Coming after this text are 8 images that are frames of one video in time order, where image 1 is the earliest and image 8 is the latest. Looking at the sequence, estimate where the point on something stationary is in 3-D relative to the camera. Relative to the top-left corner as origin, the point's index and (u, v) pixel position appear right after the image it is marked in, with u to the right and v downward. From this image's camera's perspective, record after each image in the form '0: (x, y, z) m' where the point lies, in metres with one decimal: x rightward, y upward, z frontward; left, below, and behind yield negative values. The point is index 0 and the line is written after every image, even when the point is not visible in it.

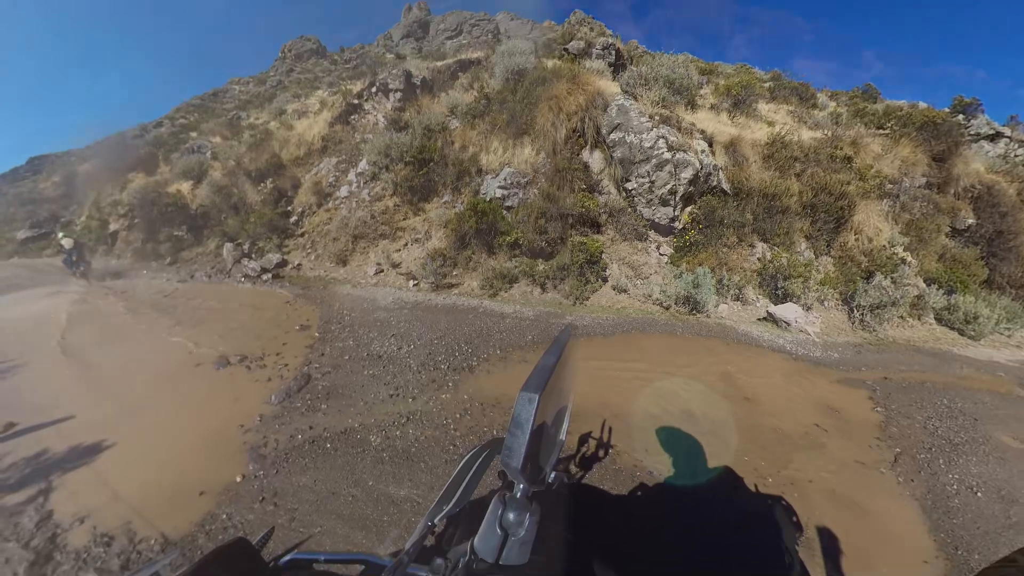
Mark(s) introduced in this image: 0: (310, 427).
0: (-1.9, -1.4, +4.2) m
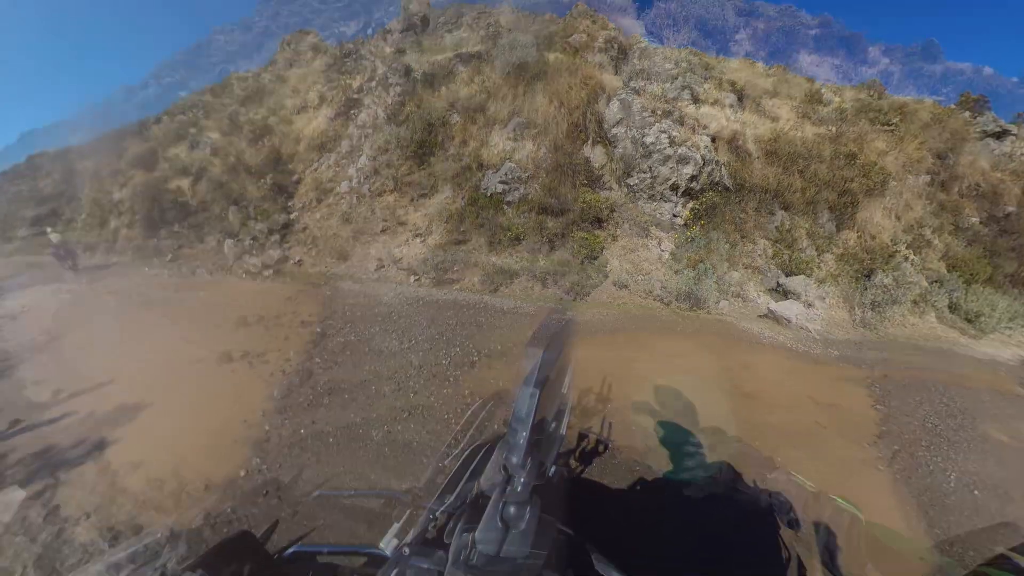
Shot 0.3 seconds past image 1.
0: (-1.8, -1.0, +4.5) m
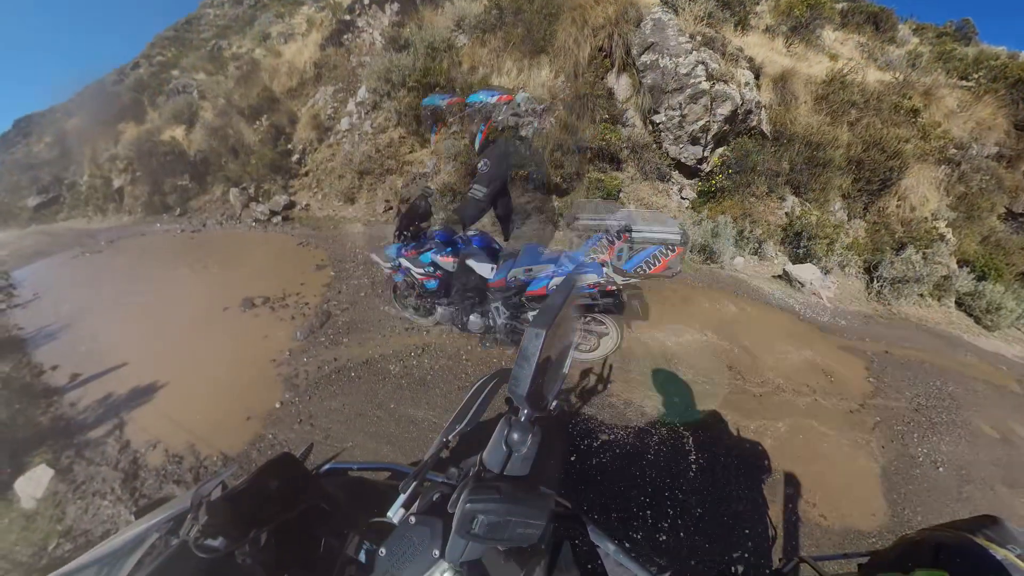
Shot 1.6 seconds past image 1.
0: (-1.8, -0.8, +4.7) m
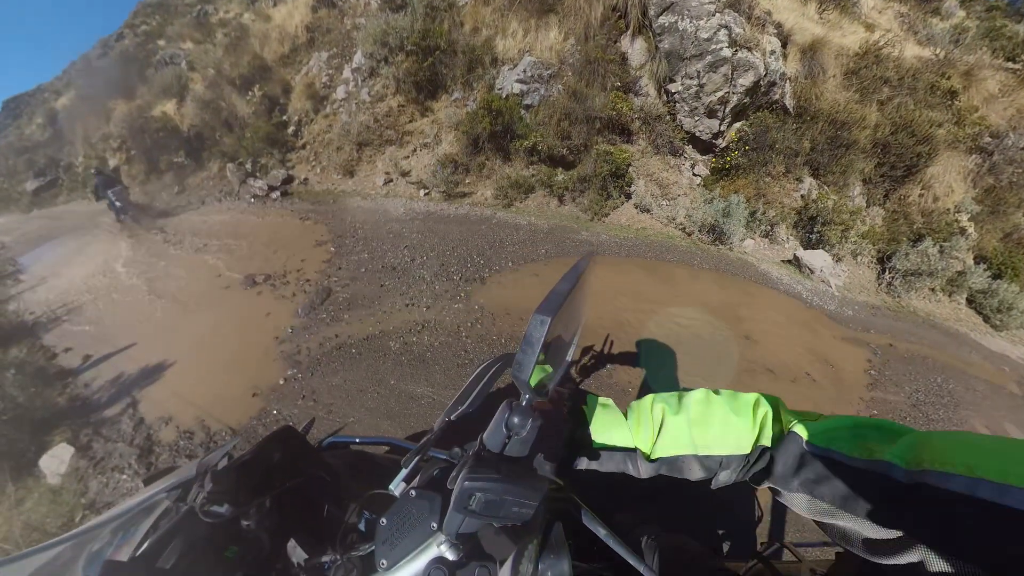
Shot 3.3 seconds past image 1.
0: (-1.8, -0.5, +4.8) m
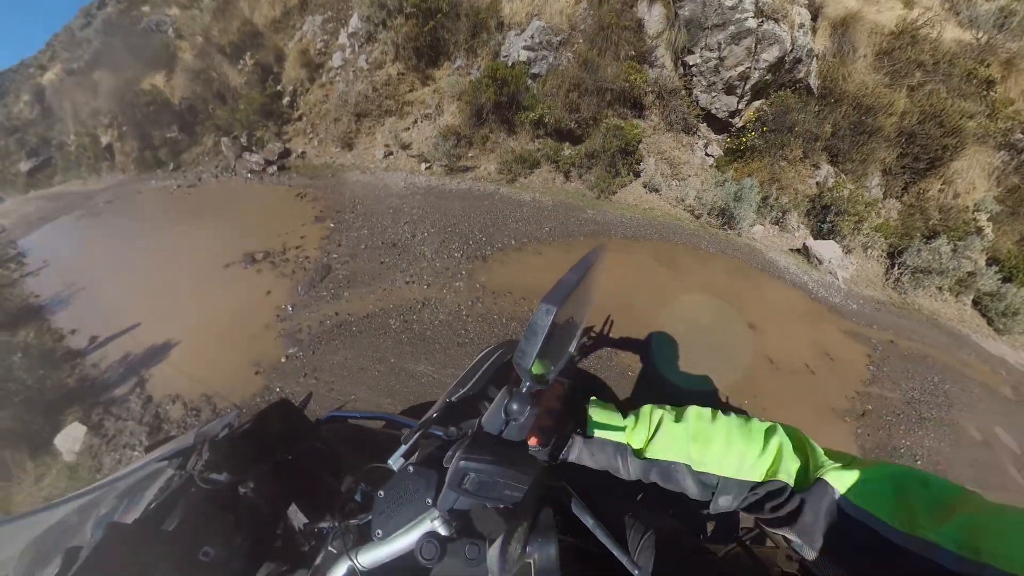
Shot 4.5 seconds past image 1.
0: (-1.8, -0.2, +4.8) m
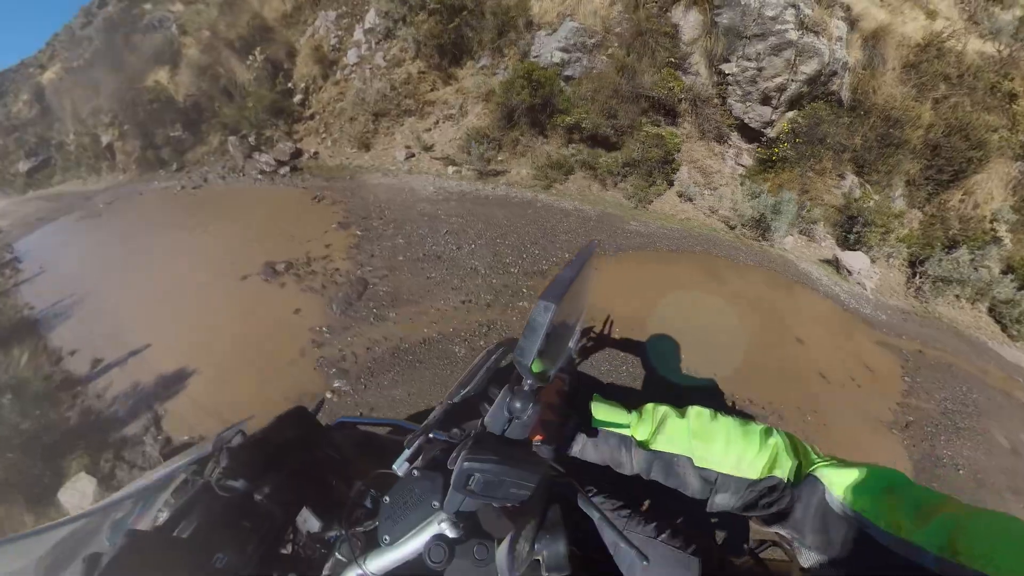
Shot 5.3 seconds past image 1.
0: (-1.6, -0.3, +4.6) m
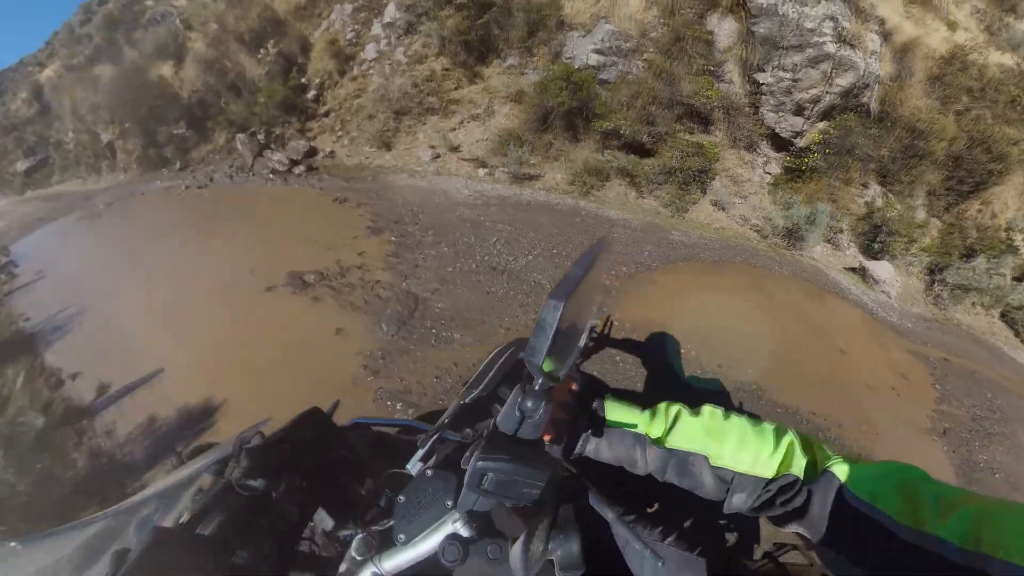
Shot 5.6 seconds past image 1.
0: (-1.3, -0.3, +4.3) m
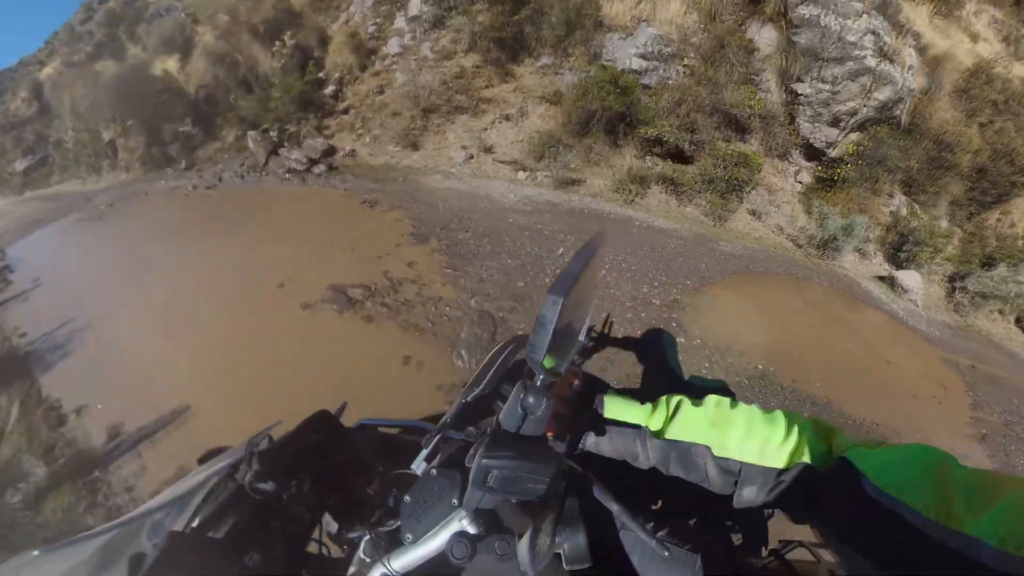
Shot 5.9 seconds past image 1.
0: (-1.0, -0.4, +3.9) m
